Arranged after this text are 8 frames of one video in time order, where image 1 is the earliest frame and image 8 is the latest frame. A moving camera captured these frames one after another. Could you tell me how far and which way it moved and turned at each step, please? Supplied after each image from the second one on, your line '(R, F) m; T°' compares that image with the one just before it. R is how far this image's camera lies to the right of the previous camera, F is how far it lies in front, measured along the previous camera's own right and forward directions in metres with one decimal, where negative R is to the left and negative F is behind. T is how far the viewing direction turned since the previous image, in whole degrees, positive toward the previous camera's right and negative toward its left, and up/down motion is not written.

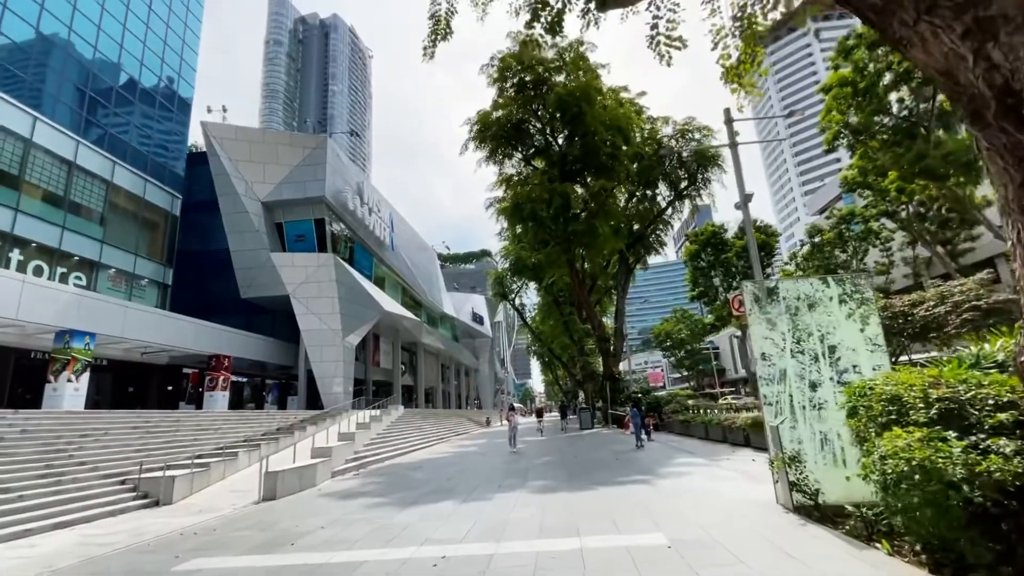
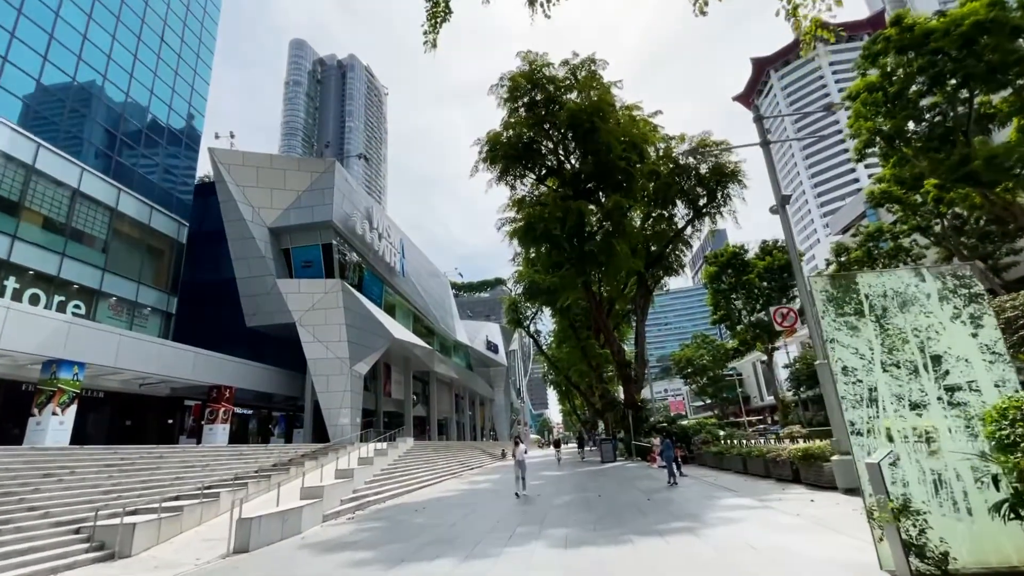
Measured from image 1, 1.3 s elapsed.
(+0.1, +1.3) m; -2°
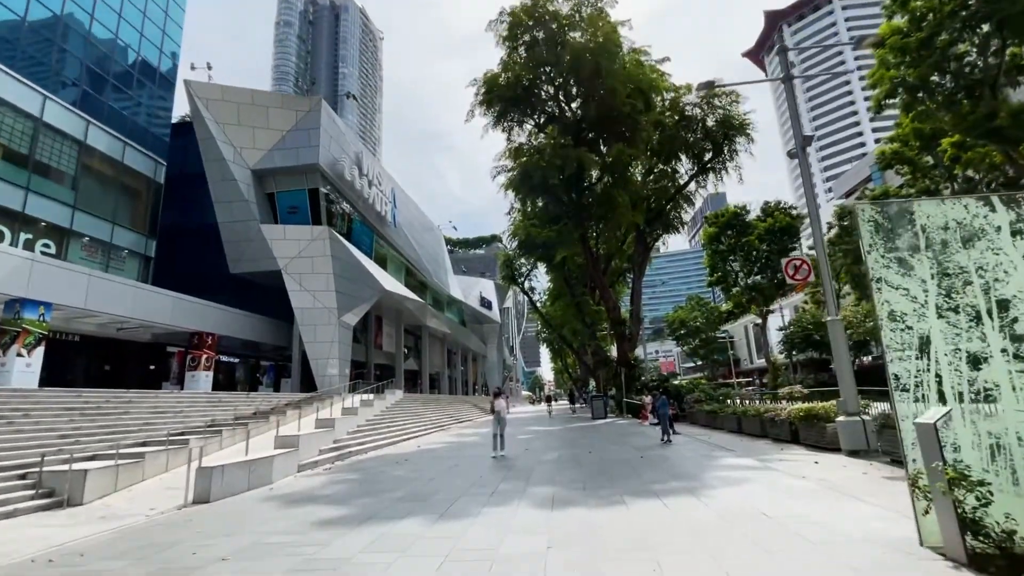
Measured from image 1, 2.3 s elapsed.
(+0.1, +0.9) m; +1°
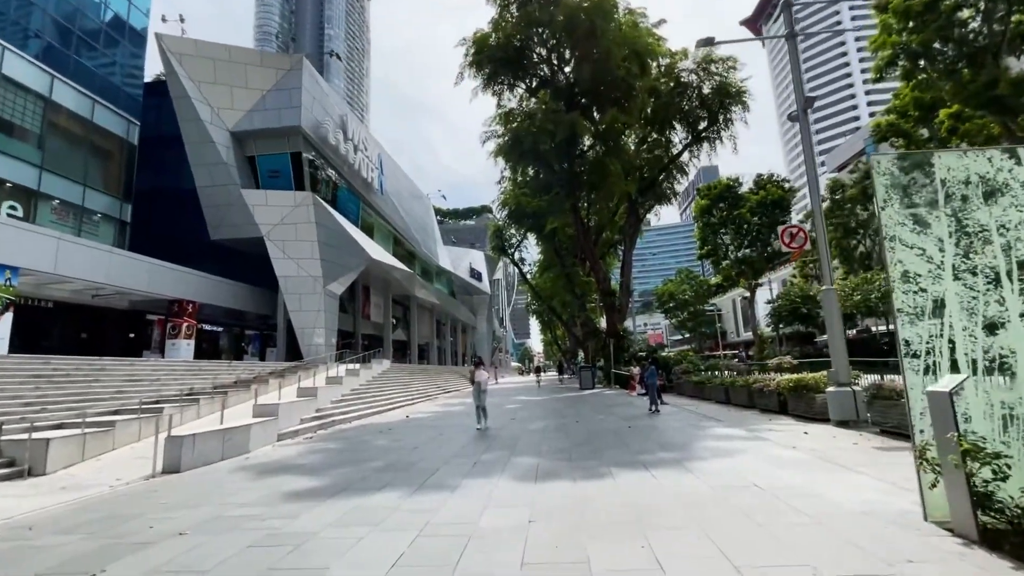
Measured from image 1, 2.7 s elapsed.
(+0.1, +0.4) m; +1°
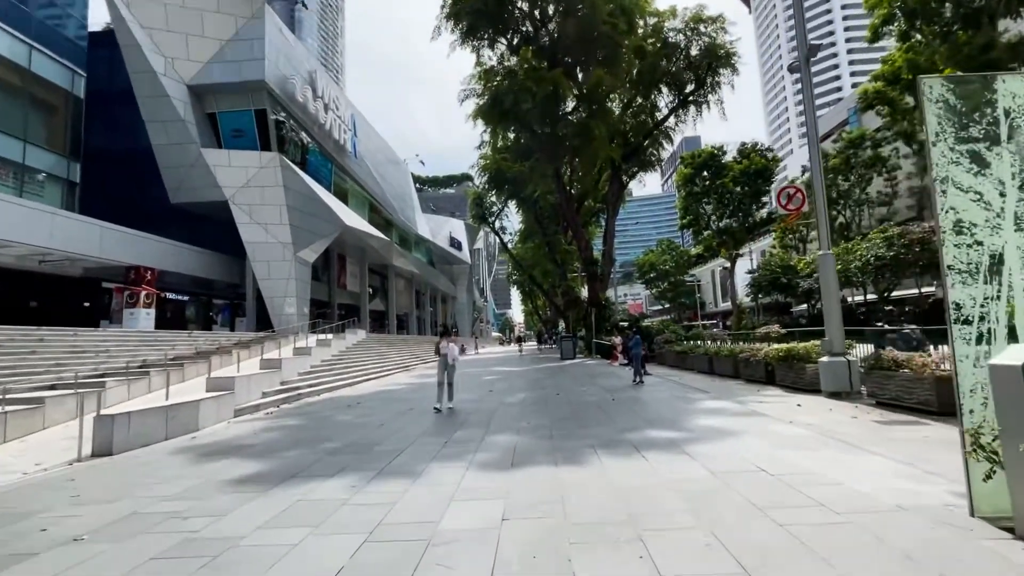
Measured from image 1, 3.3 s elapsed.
(+0.1, +0.8) m; +2°
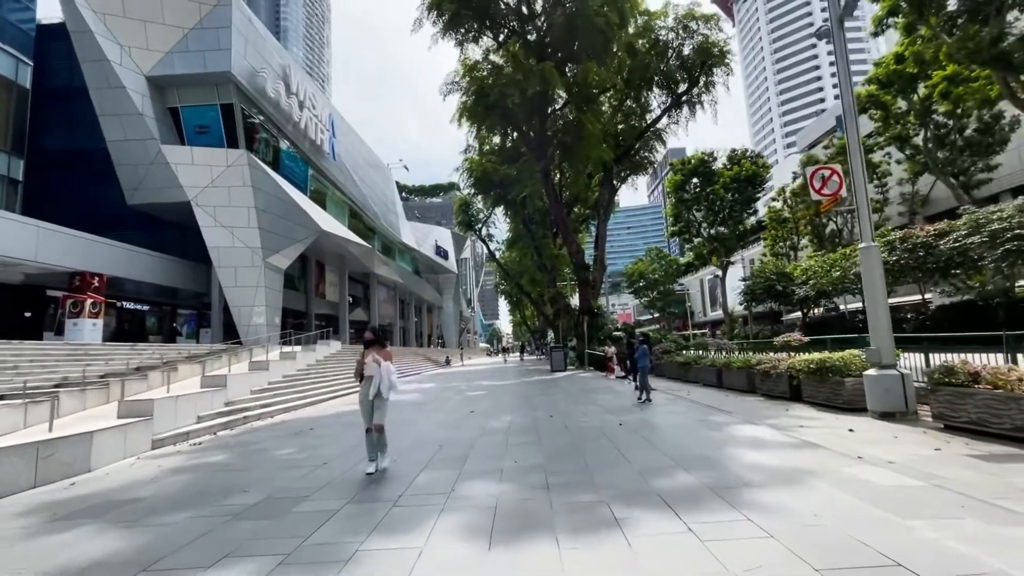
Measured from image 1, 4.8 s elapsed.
(+0.1, +1.6) m; +1°
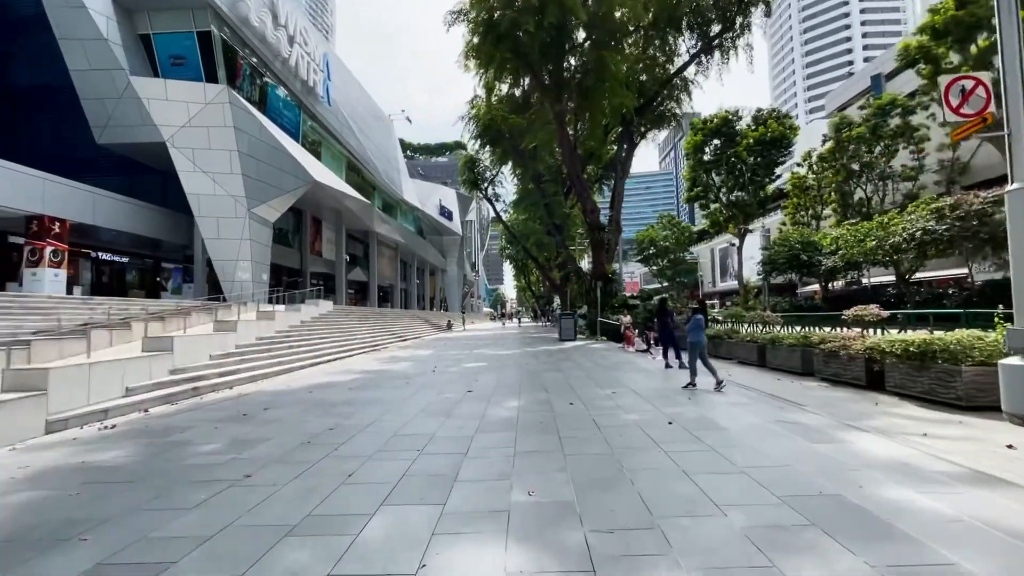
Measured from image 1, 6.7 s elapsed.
(-0.1, +2.0) m; -1°
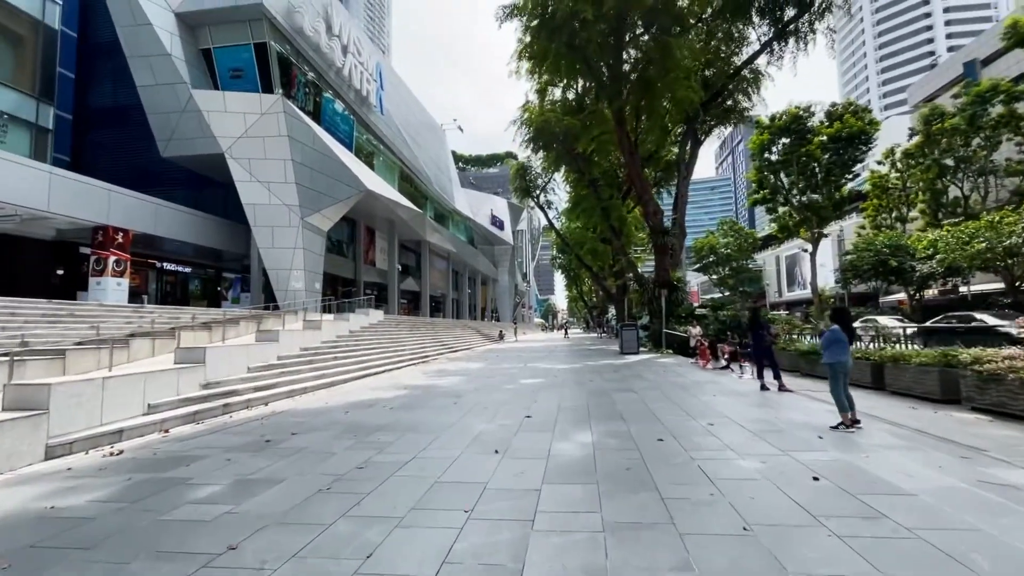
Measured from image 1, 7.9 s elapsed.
(-0.2, +1.2) m; -6°
